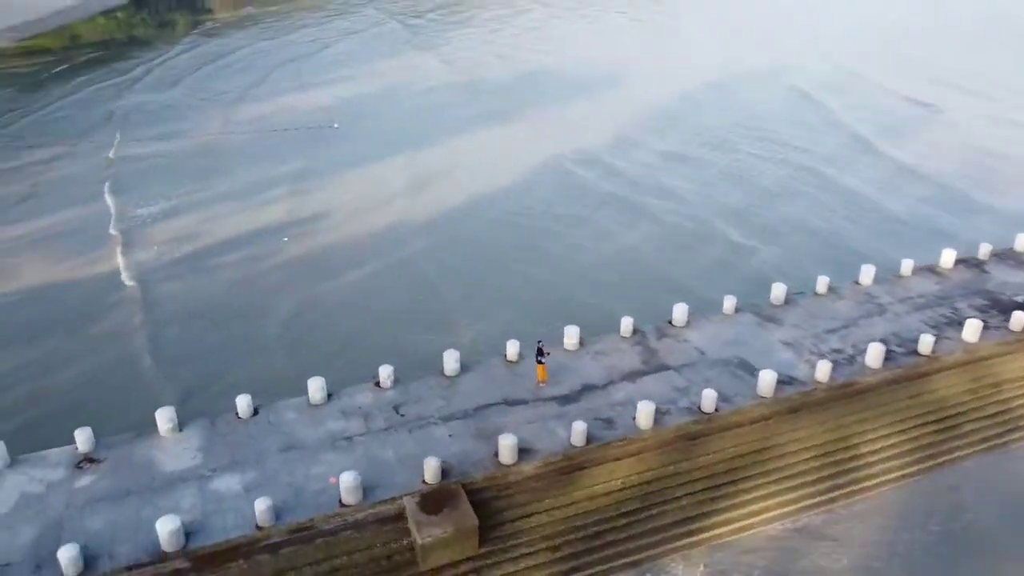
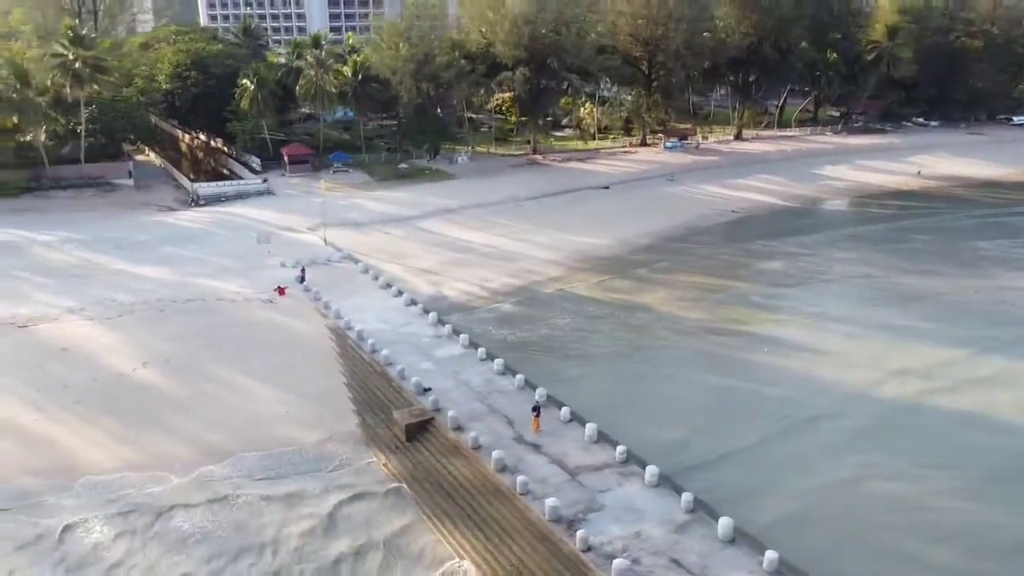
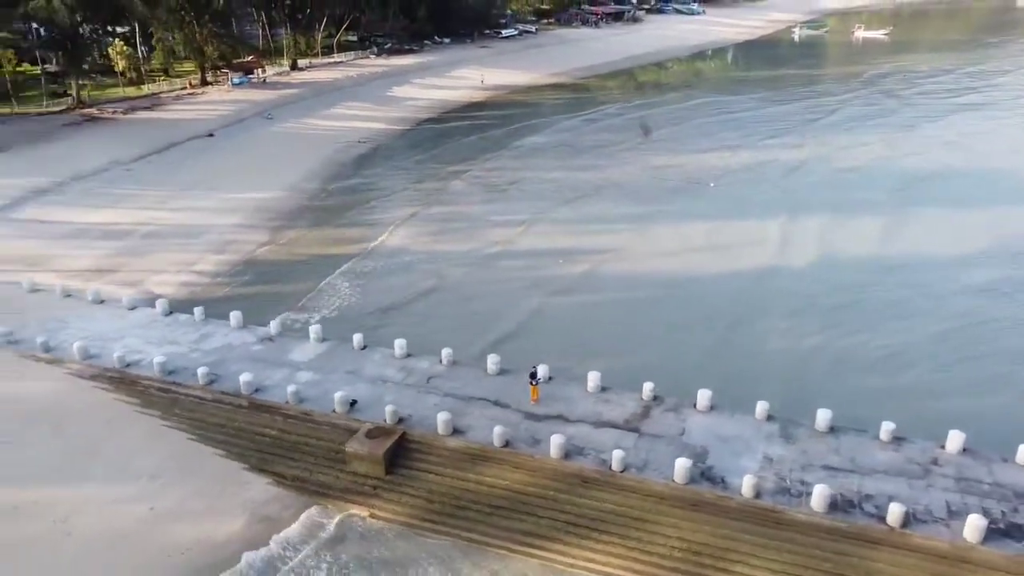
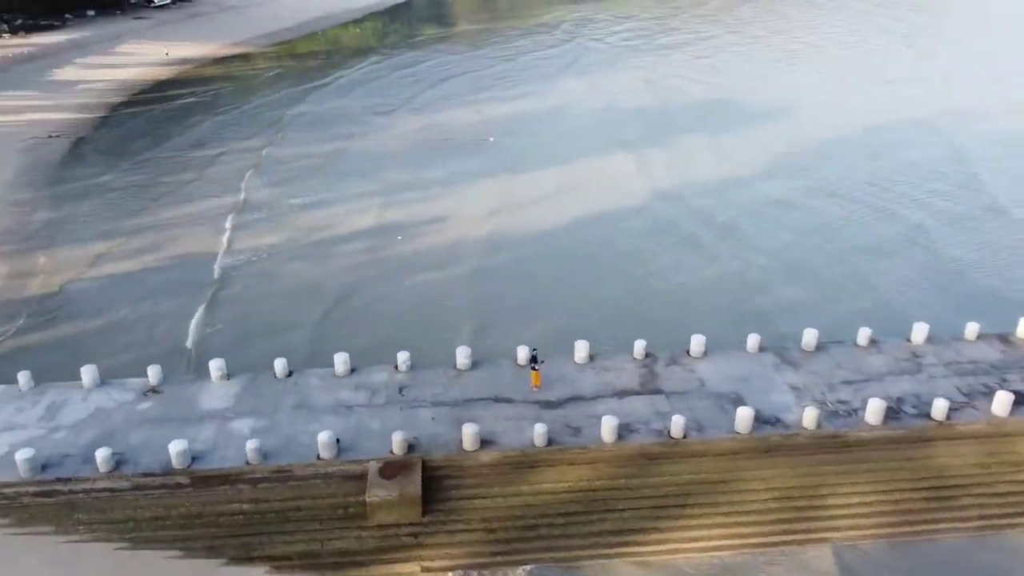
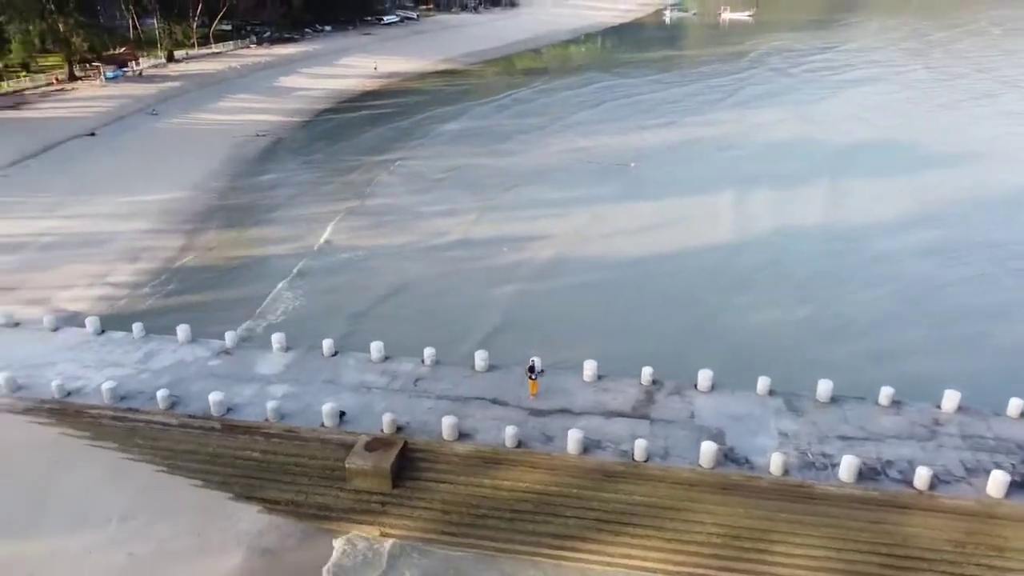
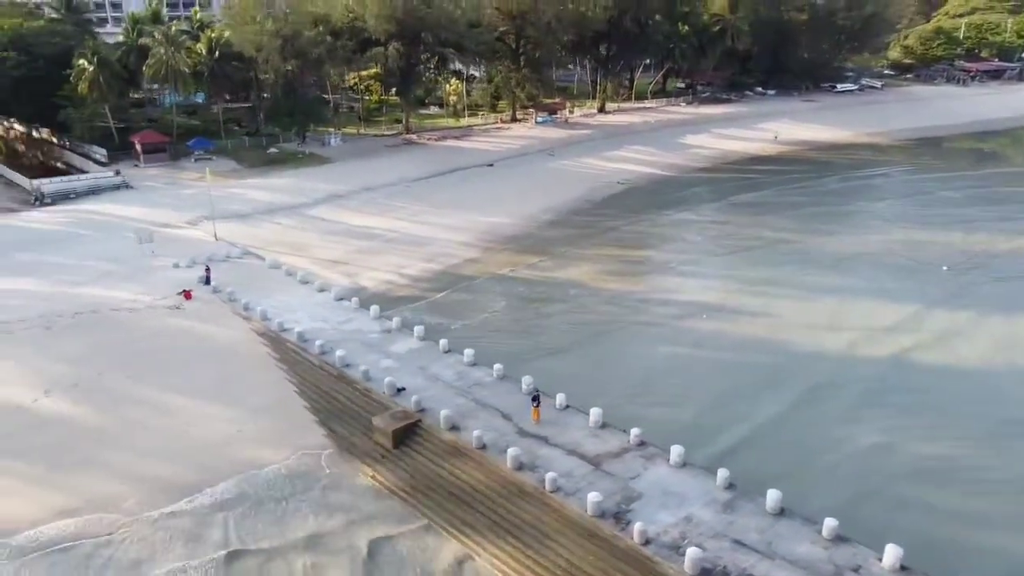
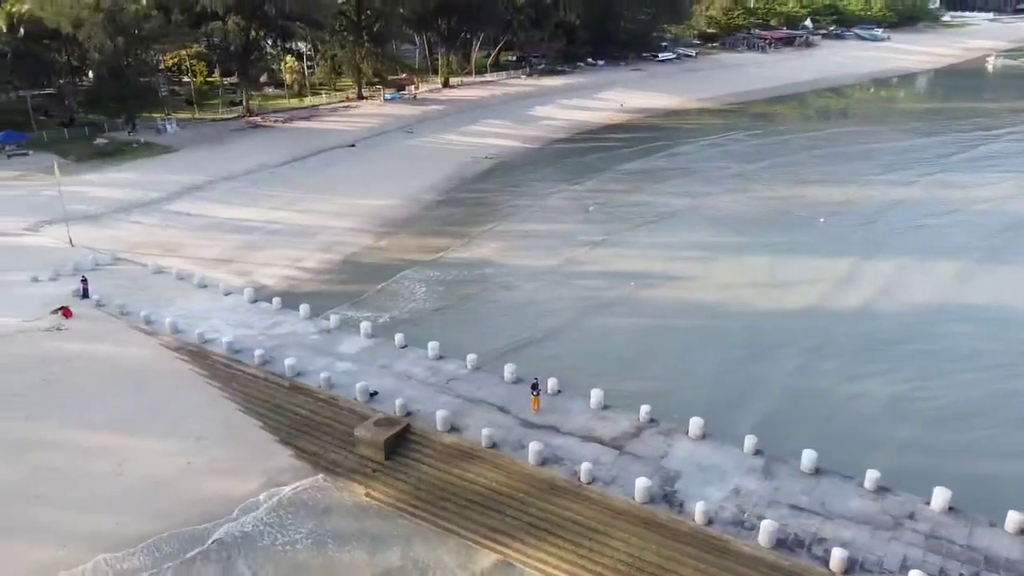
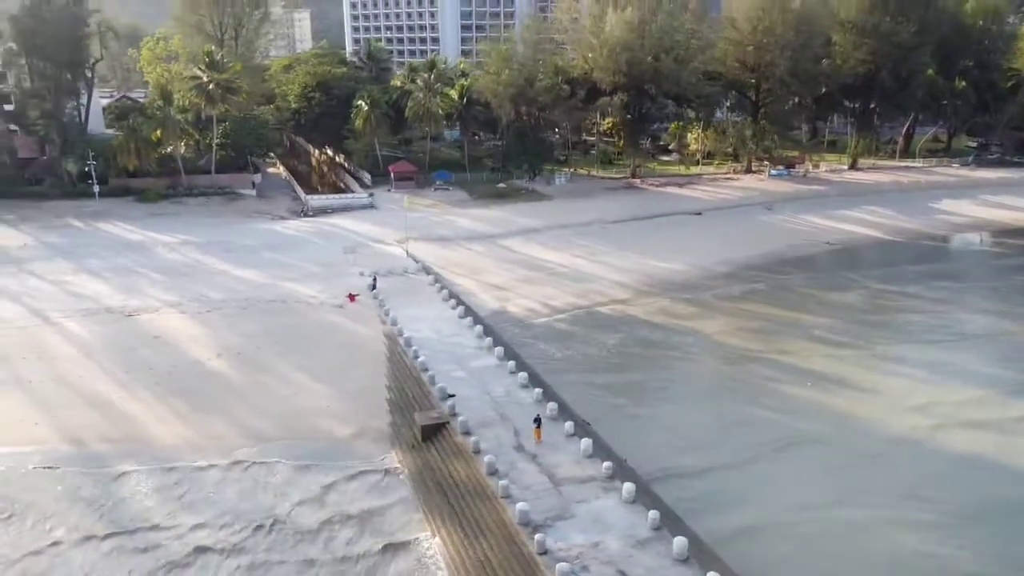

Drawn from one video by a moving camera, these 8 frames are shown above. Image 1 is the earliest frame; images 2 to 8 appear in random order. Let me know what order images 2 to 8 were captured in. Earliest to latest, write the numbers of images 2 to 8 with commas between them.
4, 5, 3, 7, 6, 2, 8
